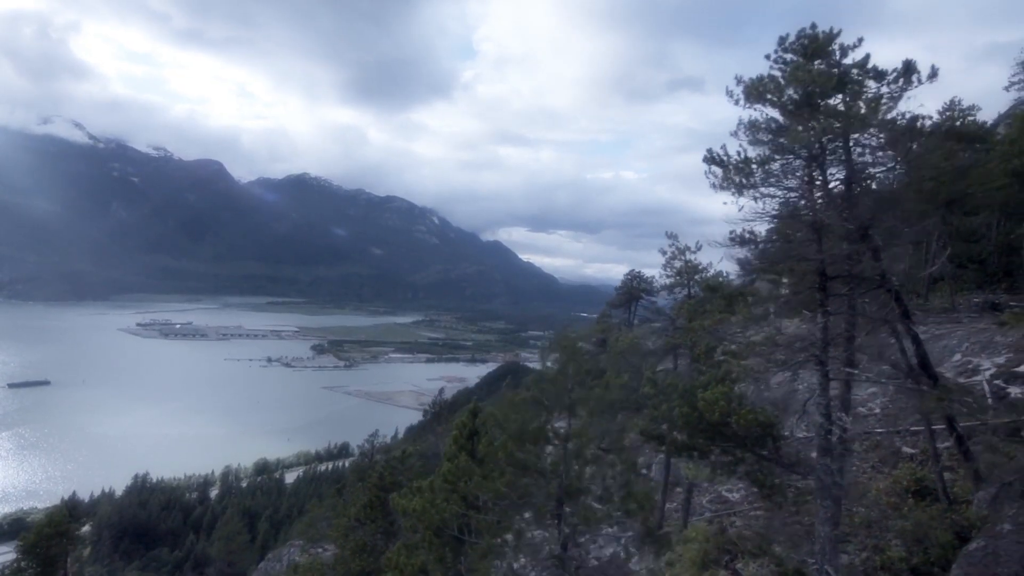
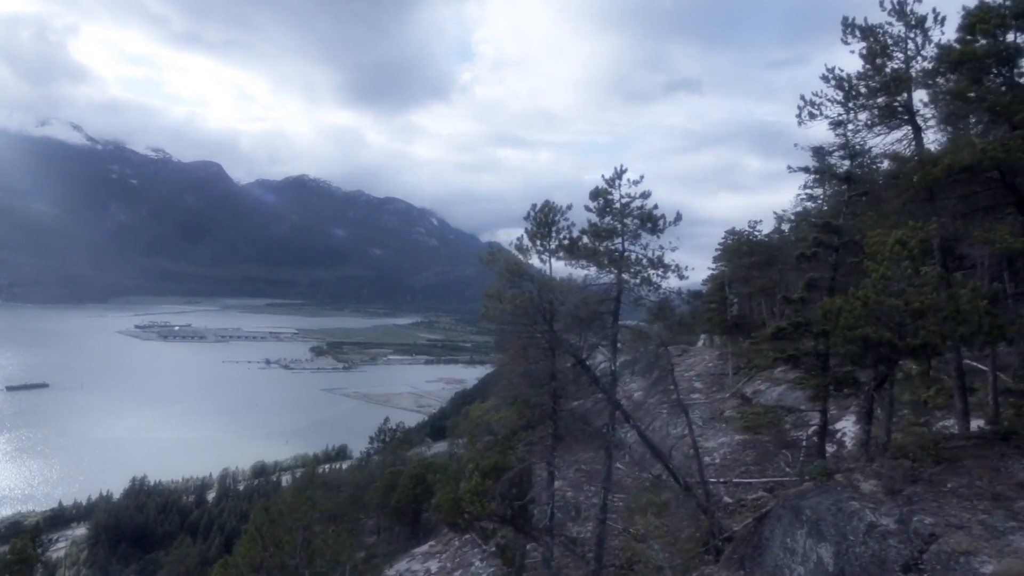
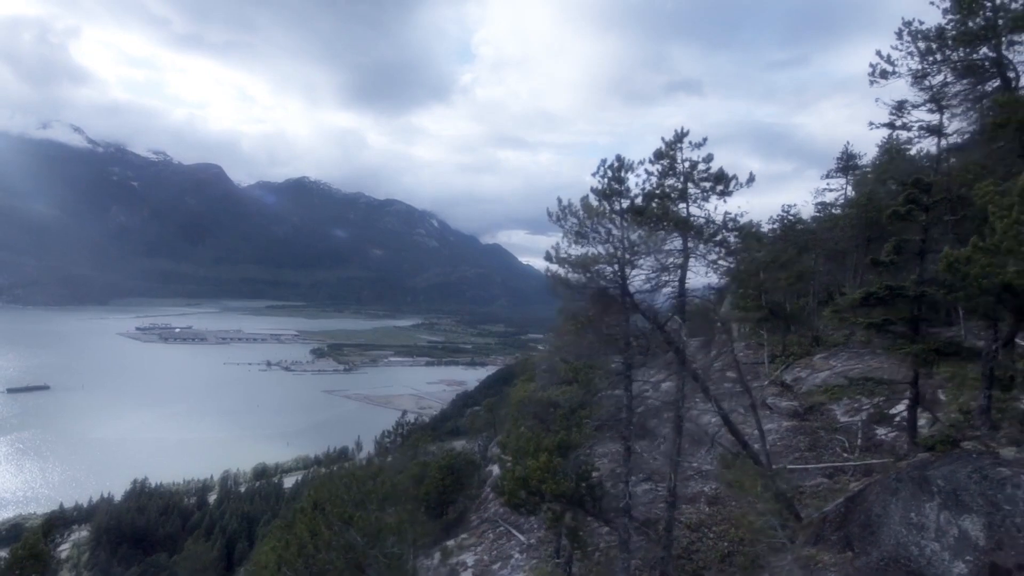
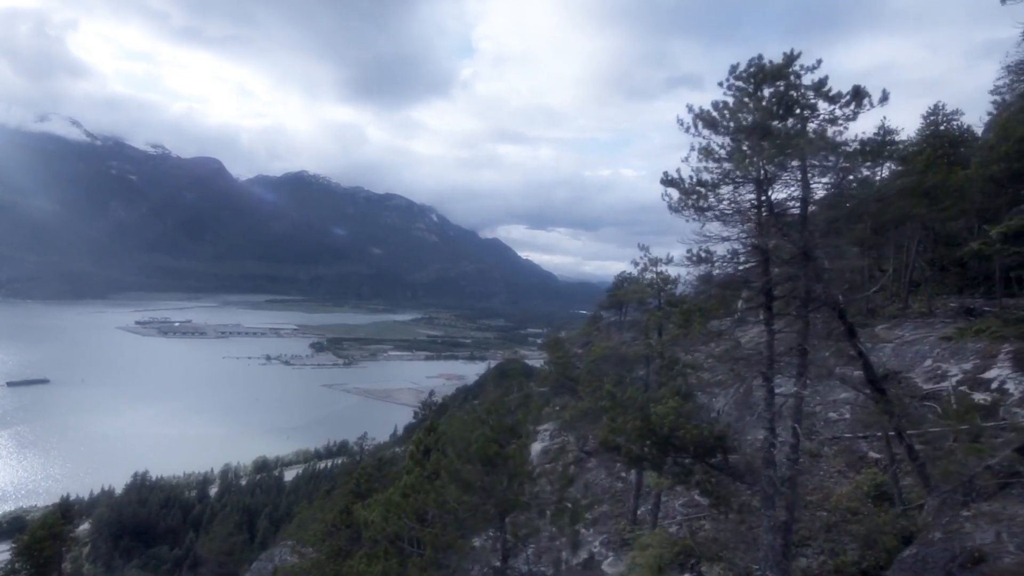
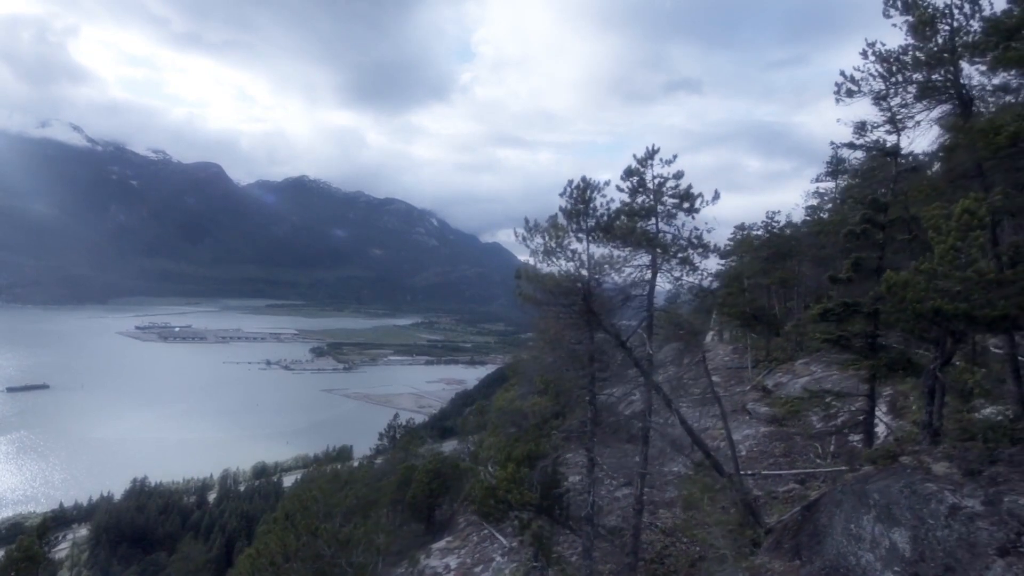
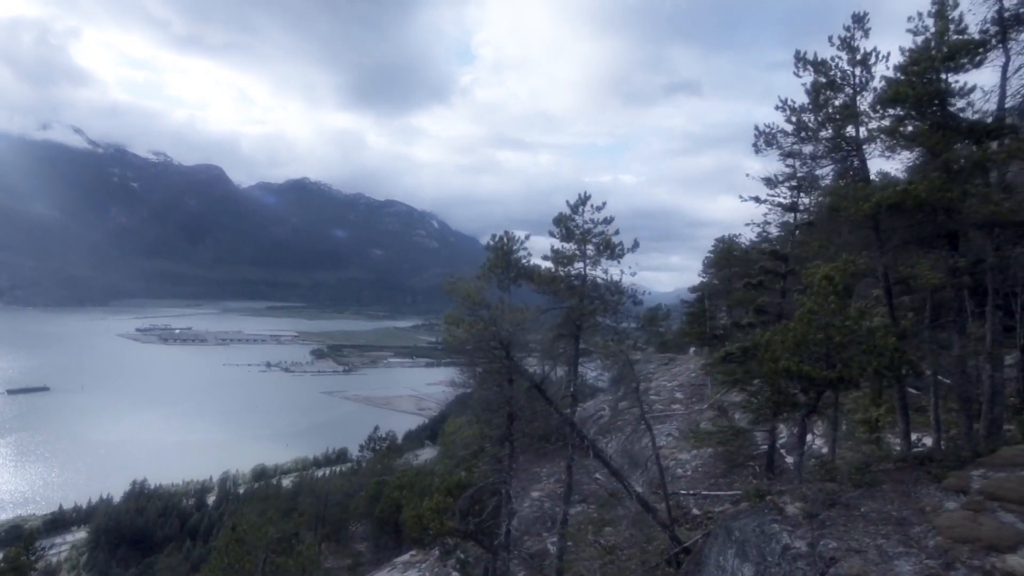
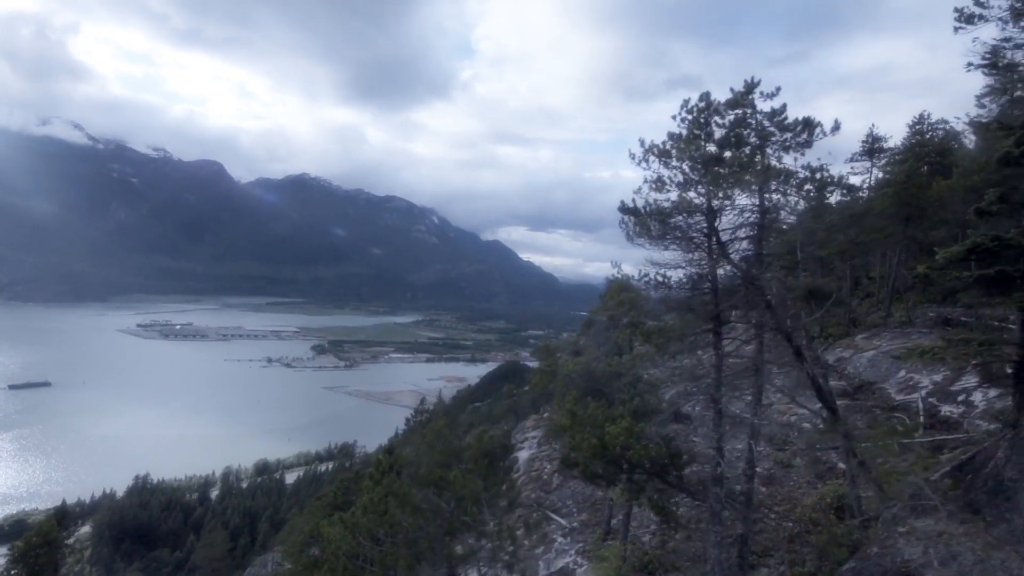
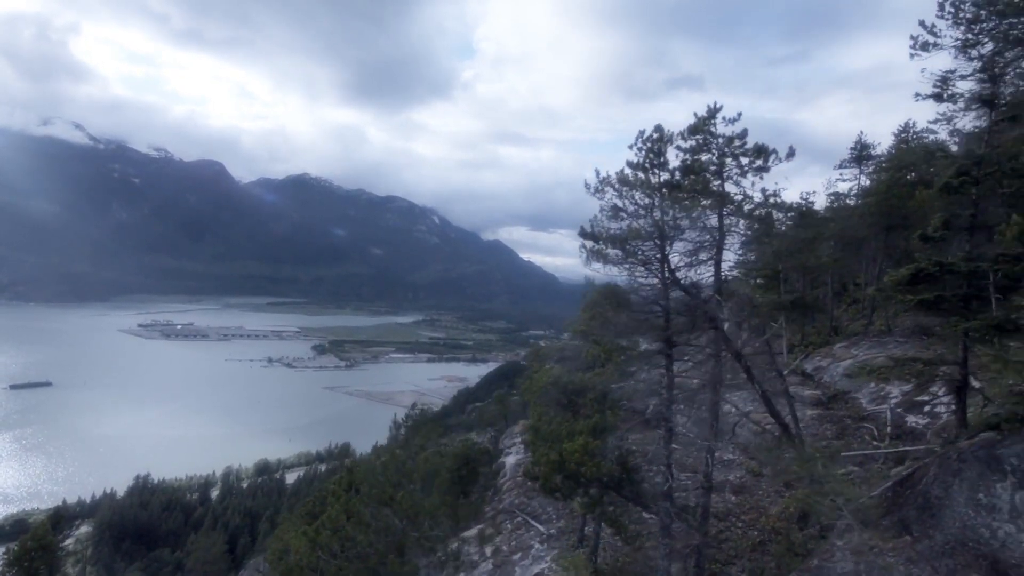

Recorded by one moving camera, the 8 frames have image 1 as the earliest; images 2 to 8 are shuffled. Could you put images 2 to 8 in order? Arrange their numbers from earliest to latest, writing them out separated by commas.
4, 7, 8, 3, 5, 2, 6
